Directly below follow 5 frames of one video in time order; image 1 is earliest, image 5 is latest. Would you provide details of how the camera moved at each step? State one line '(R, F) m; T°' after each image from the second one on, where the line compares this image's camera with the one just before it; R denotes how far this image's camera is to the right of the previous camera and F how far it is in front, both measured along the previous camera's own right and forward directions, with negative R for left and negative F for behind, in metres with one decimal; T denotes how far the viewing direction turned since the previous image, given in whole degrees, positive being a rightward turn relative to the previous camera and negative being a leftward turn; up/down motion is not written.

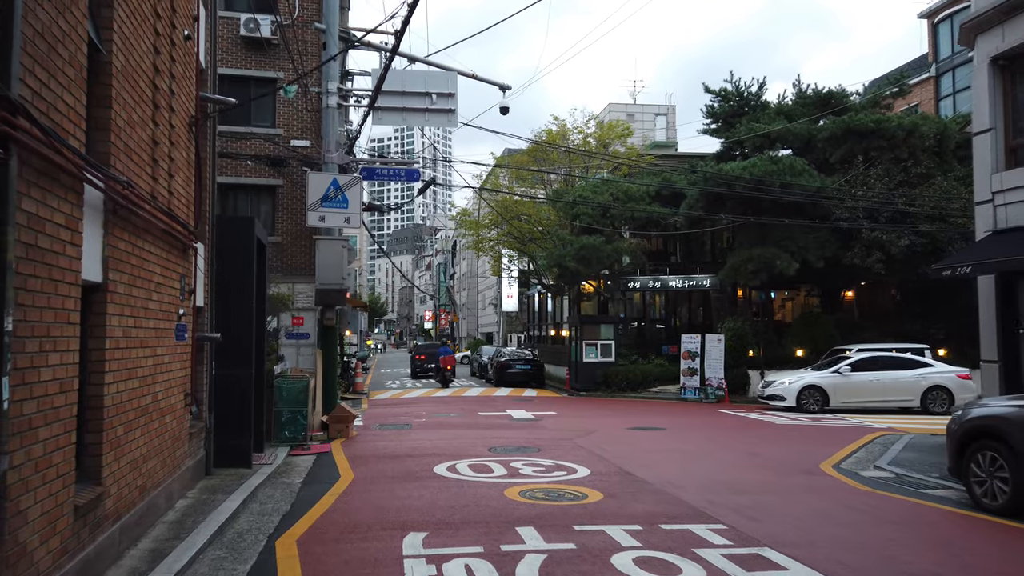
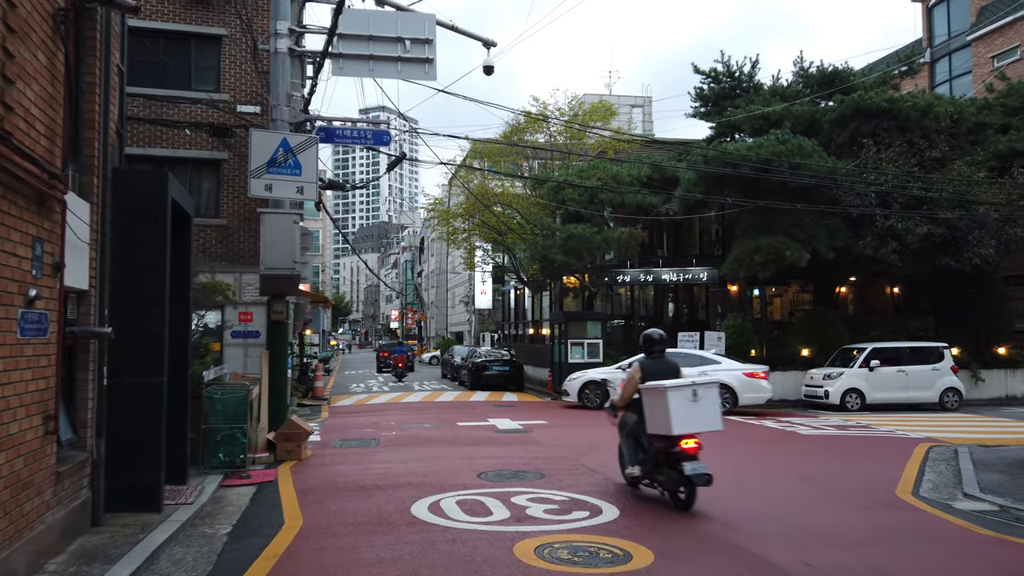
(-0.4, +2.6) m; +3°
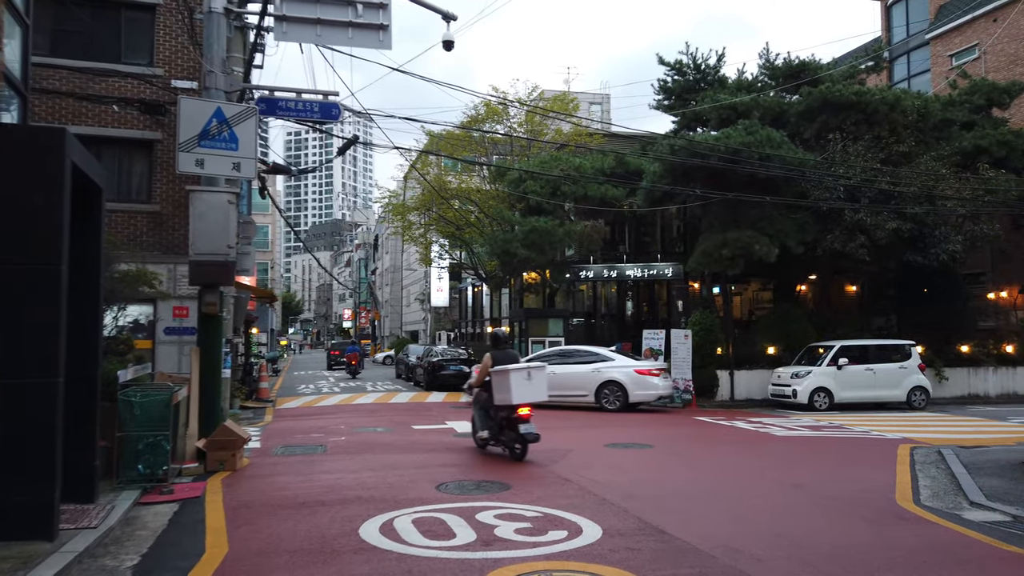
(-0.1, +1.1) m; +3°
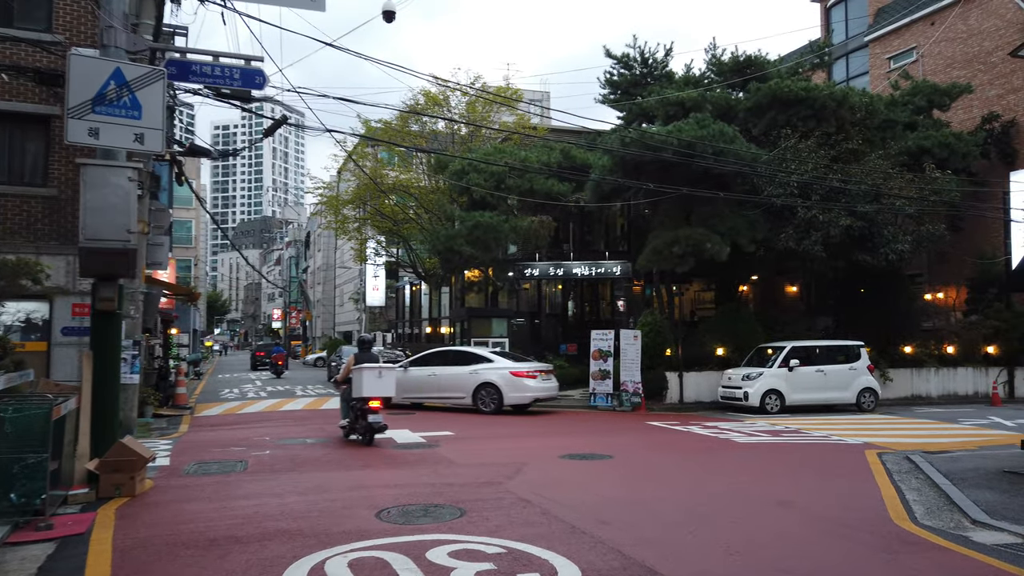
(-0.2, +1.2) m; +5°
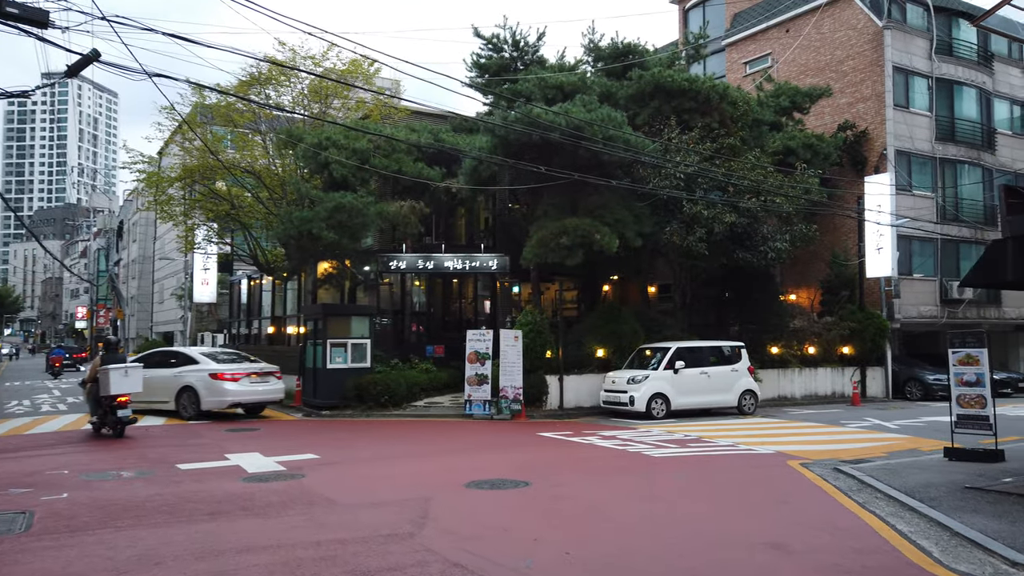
(-0.7, +2.4) m; +12°
